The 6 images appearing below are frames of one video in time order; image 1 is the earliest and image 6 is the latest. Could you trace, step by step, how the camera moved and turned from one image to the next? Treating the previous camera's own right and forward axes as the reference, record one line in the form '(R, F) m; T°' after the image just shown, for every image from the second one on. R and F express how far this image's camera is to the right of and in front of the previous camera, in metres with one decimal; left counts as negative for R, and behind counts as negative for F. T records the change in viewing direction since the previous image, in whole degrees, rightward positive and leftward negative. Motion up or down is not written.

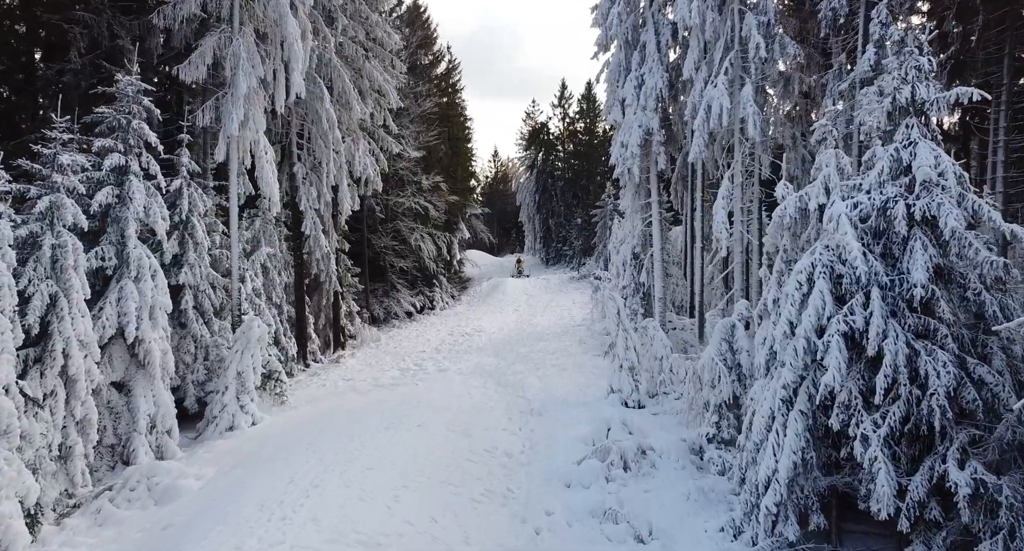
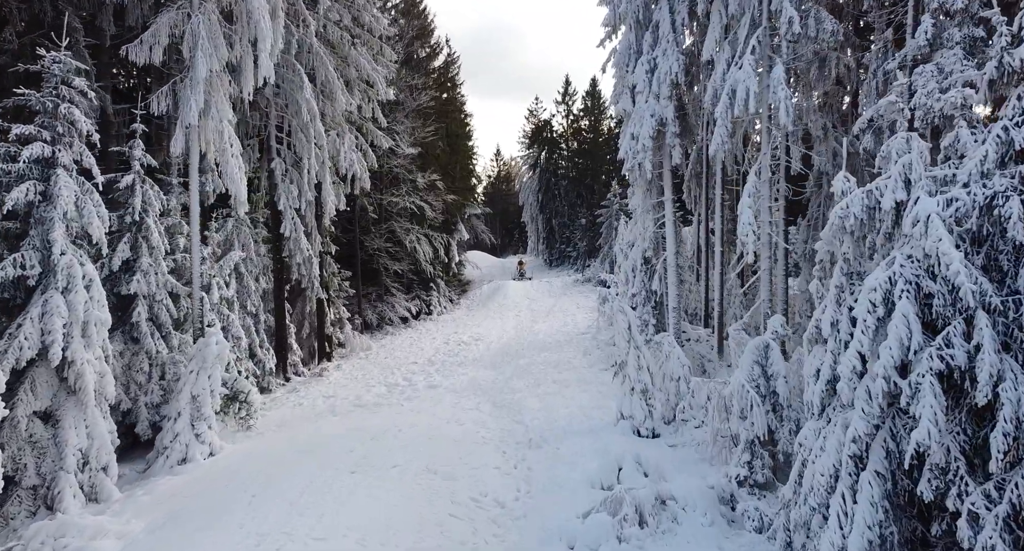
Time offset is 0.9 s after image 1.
(+0.1, +1.7) m; 0°
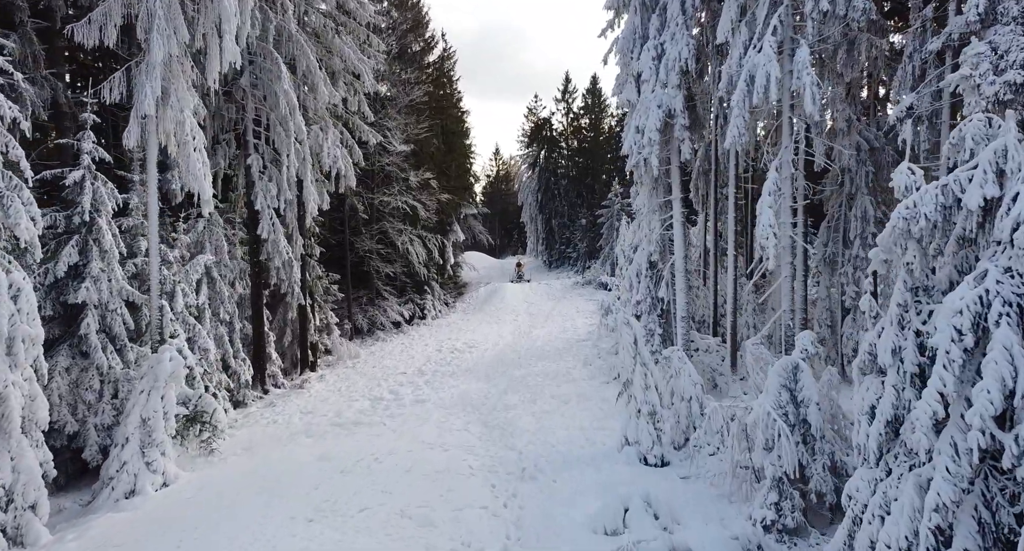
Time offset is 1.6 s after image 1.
(+0.1, +1.3) m; 0°
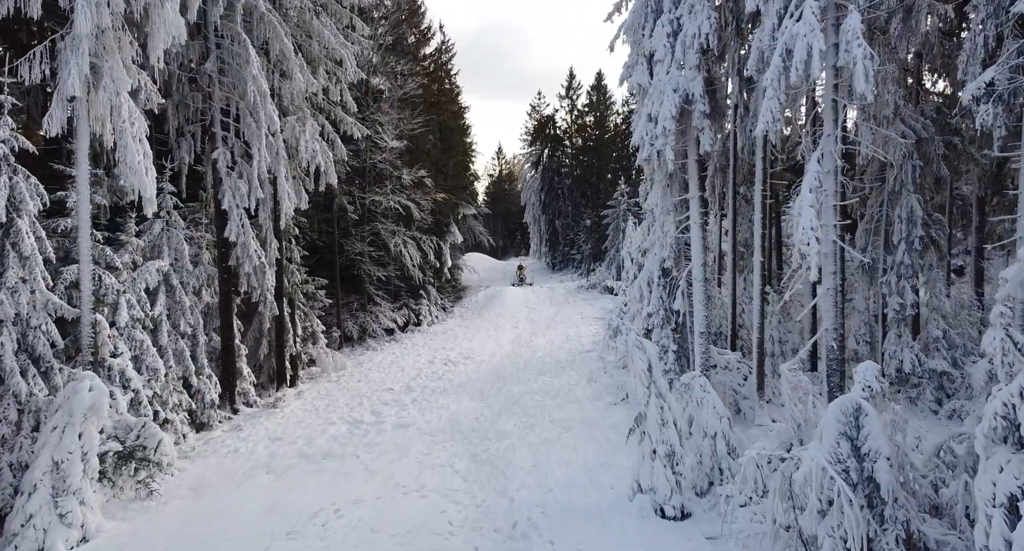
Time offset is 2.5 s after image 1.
(+0.2, +1.8) m; 0°
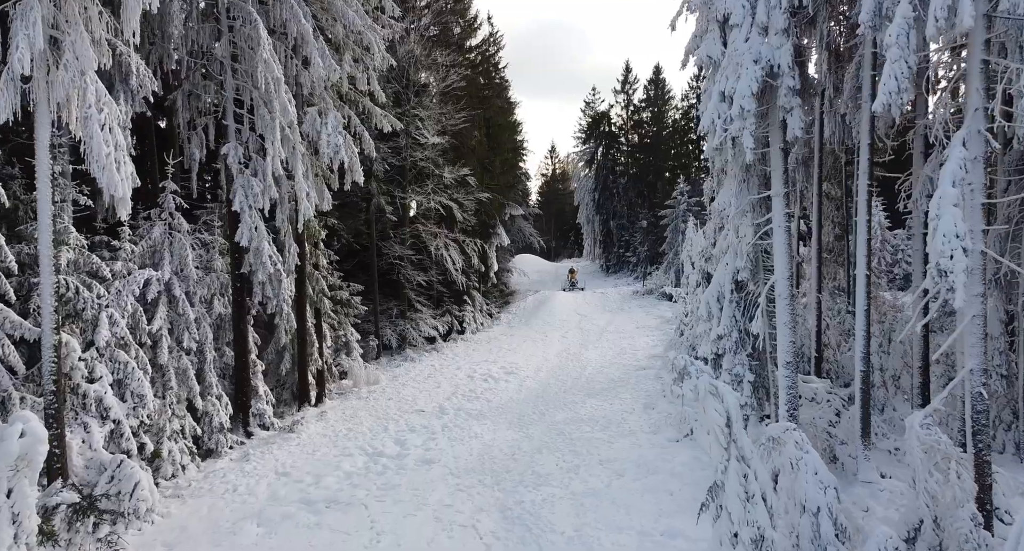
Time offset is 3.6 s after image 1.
(+0.2, +2.1) m; -5°
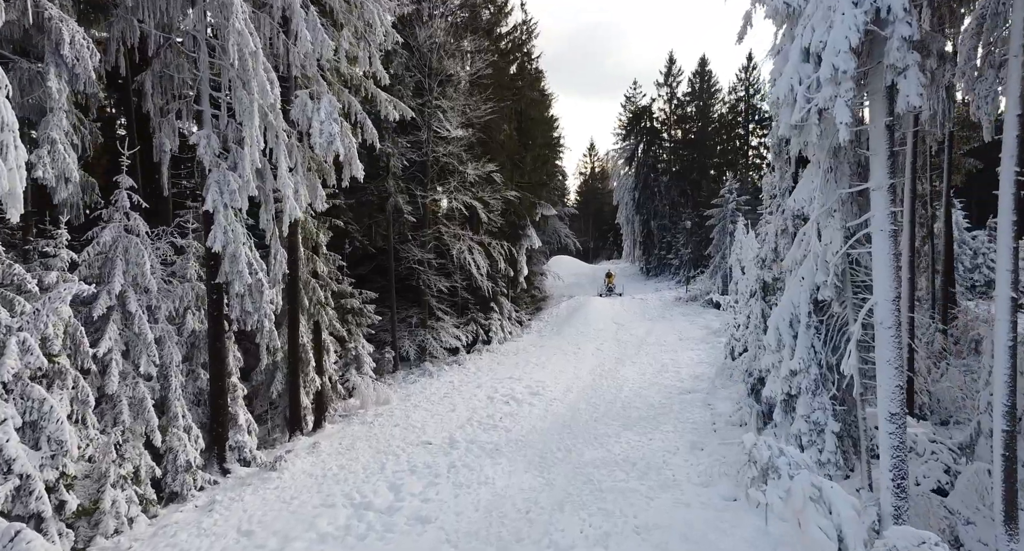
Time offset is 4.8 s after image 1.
(+0.3, +2.4) m; -3°
